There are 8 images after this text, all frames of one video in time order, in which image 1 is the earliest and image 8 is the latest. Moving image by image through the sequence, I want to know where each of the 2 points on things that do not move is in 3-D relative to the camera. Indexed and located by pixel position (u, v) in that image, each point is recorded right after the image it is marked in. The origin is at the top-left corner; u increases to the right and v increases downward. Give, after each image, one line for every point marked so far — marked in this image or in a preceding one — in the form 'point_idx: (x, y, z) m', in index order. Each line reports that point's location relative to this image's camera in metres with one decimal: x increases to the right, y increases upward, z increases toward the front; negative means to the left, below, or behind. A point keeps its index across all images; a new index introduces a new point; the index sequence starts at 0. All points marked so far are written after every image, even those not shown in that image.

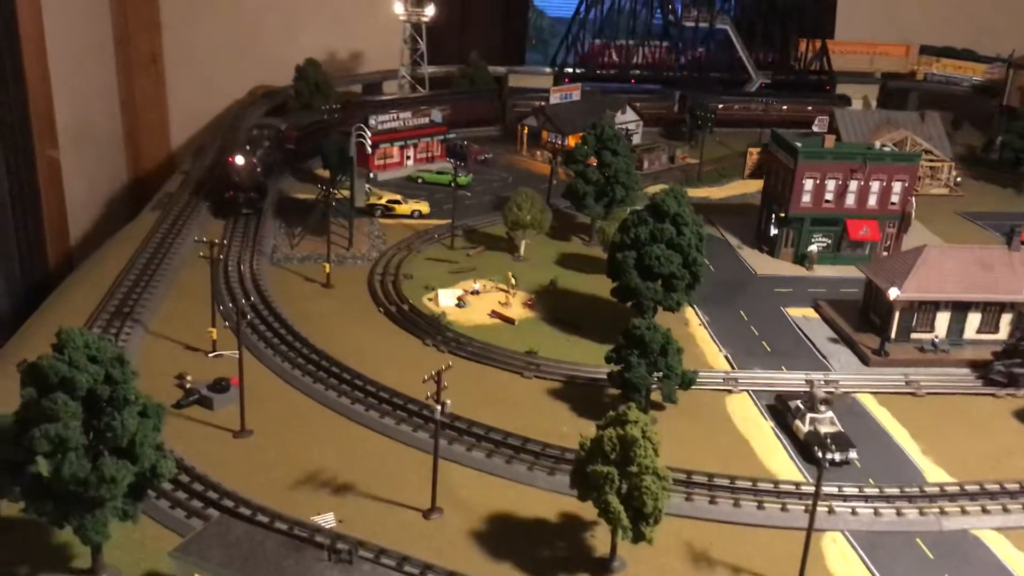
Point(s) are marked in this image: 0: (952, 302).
0: (+6.7, -0.2, +14.7) m
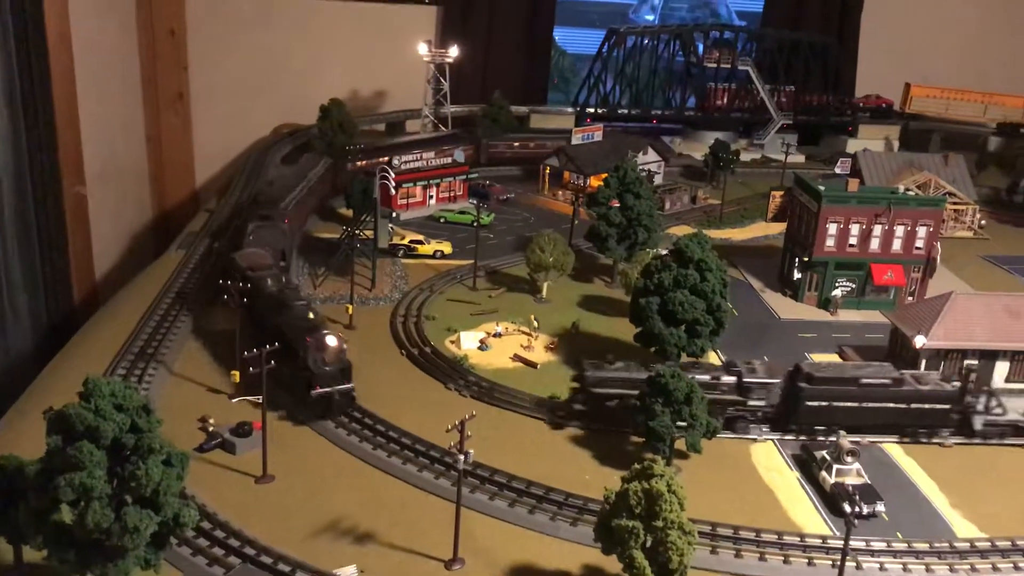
0: (+7.1, -0.9, +14.5) m
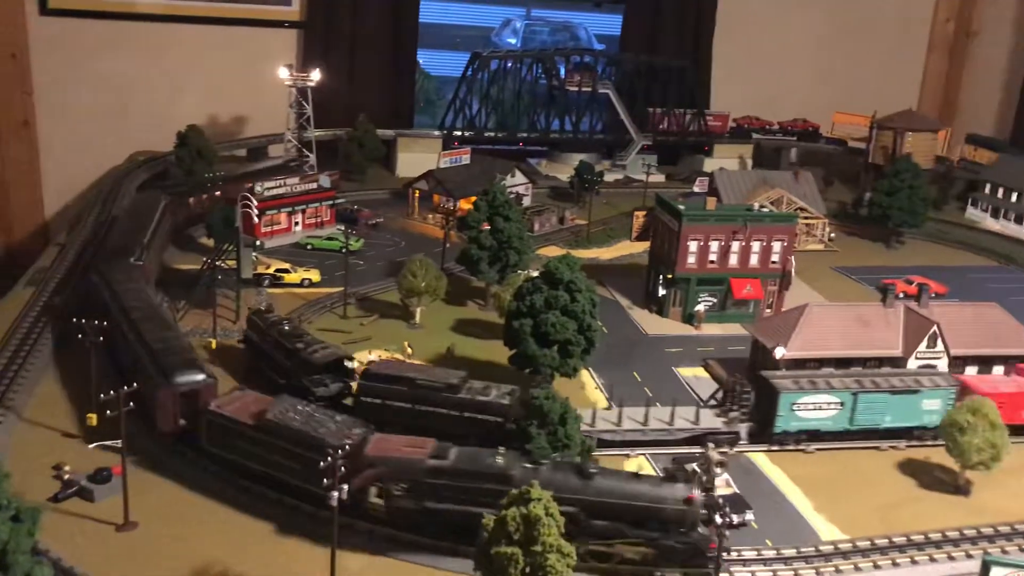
0: (+5.1, -1.1, +15.3) m
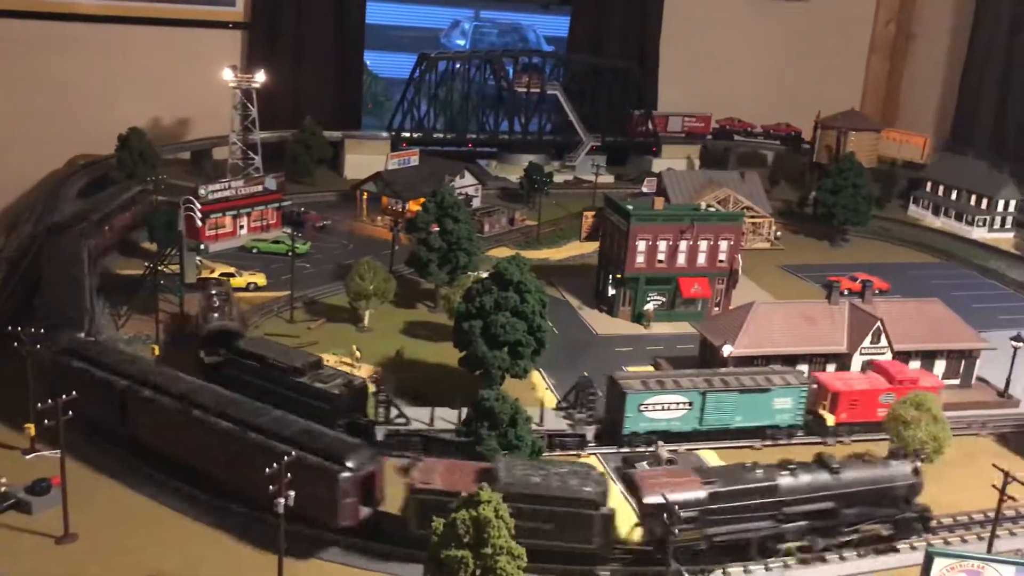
0: (+4.3, -1.0, +15.4) m
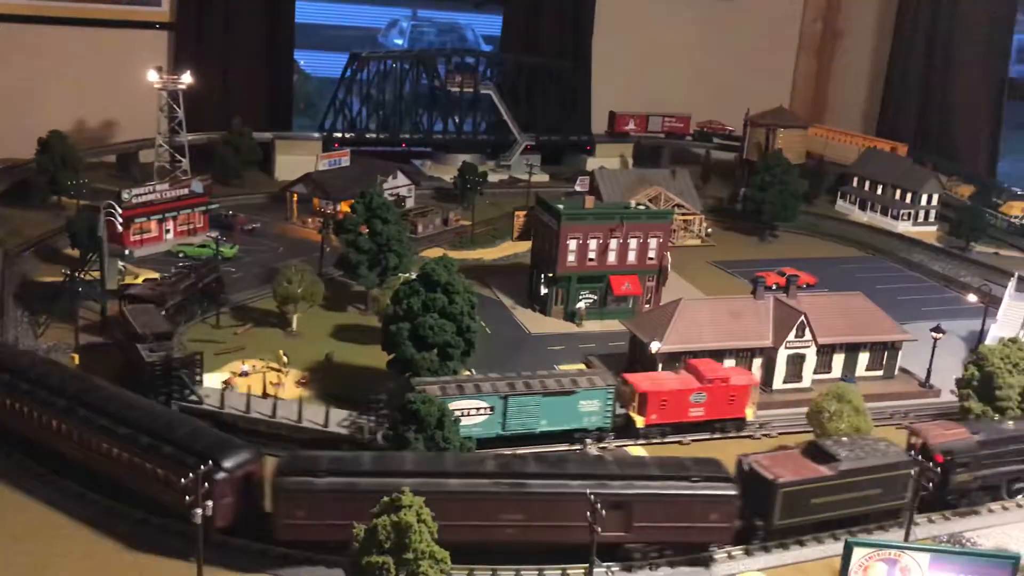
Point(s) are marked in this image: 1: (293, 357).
0: (+3.2, -1.0, +15.6) m
1: (-3.7, -1.2, +16.5) m
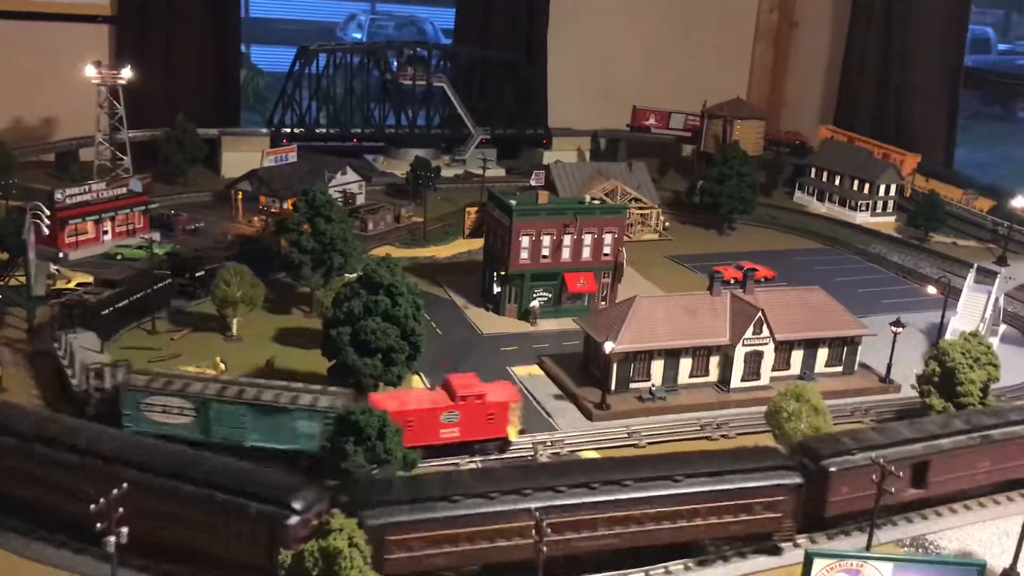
0: (+2.4, -0.9, +15.1) m
1: (-4.6, -1.2, +15.7) m
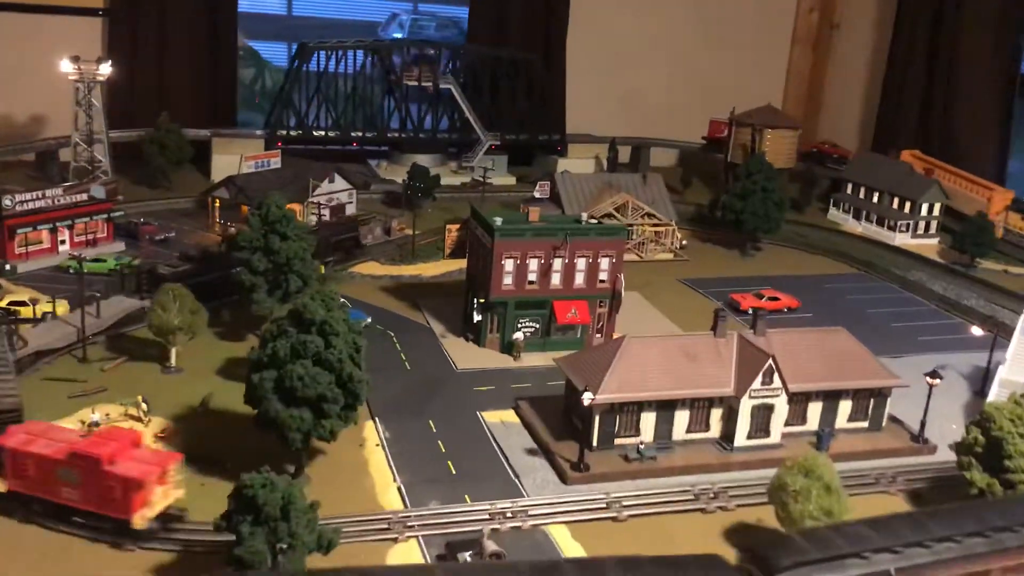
0: (+1.9, -1.5, +12.9) m
1: (-5.0, -1.6, +13.8) m
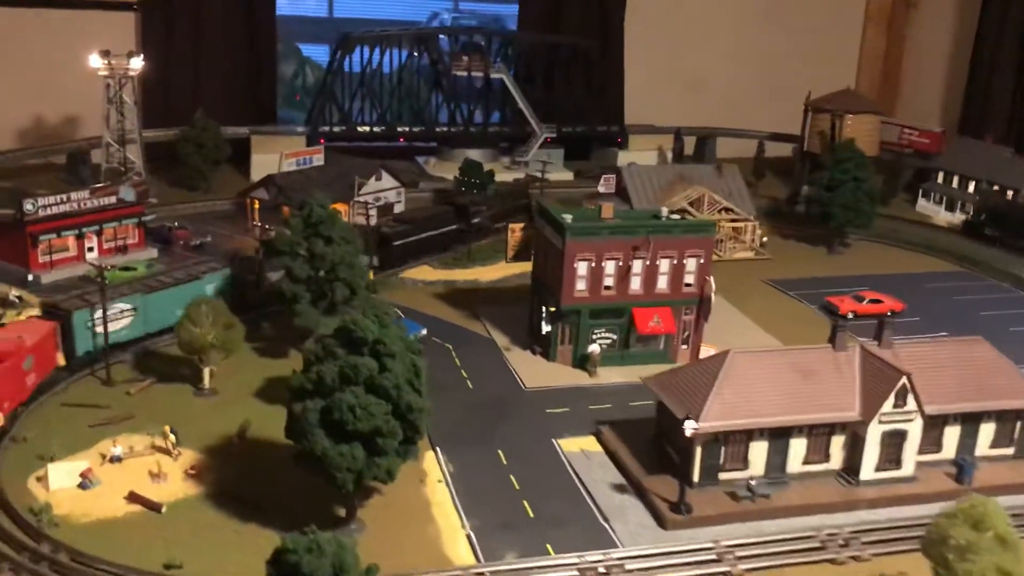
0: (+2.9, -1.6, +10.9) m
1: (-4.0, -1.8, +12.1) m
